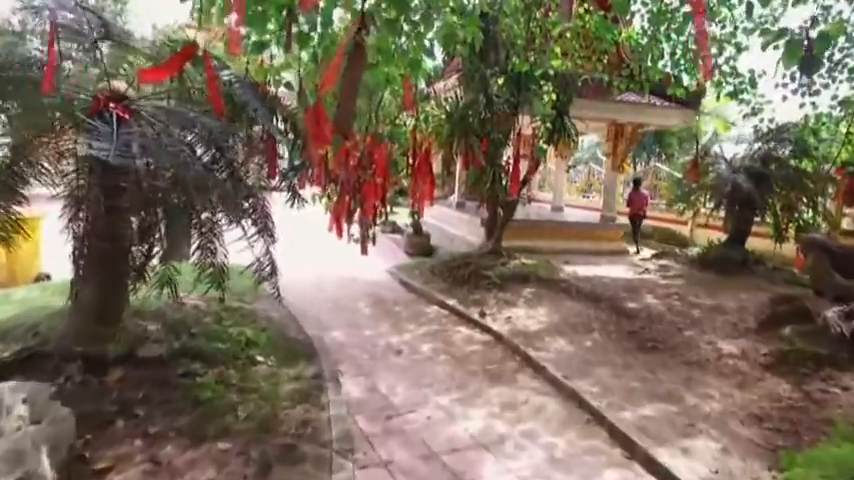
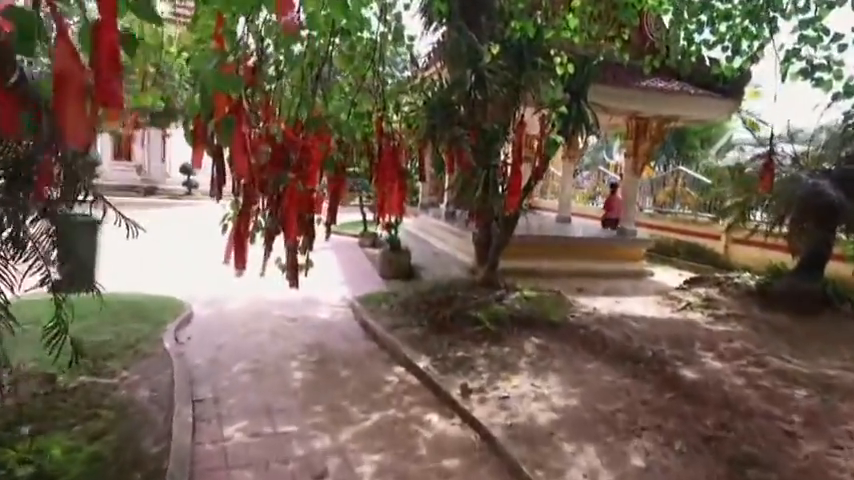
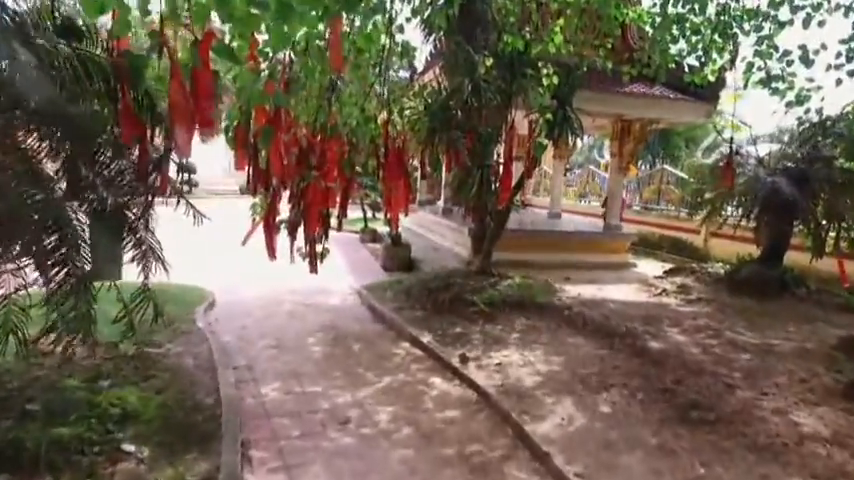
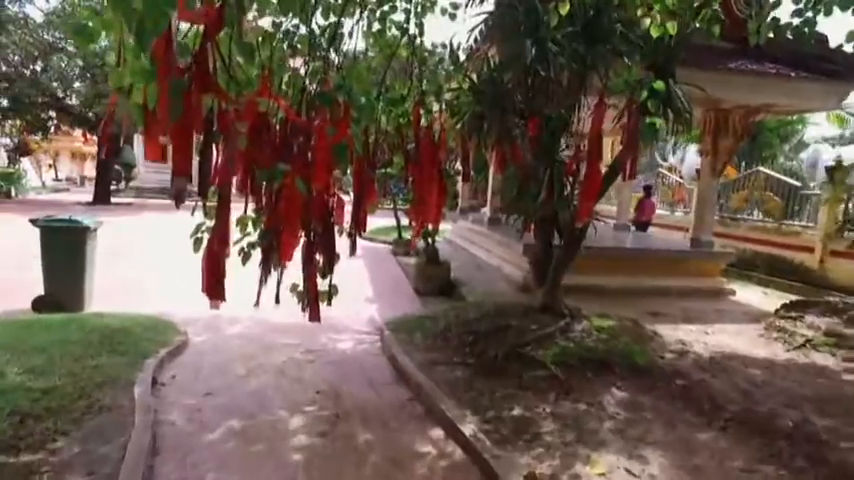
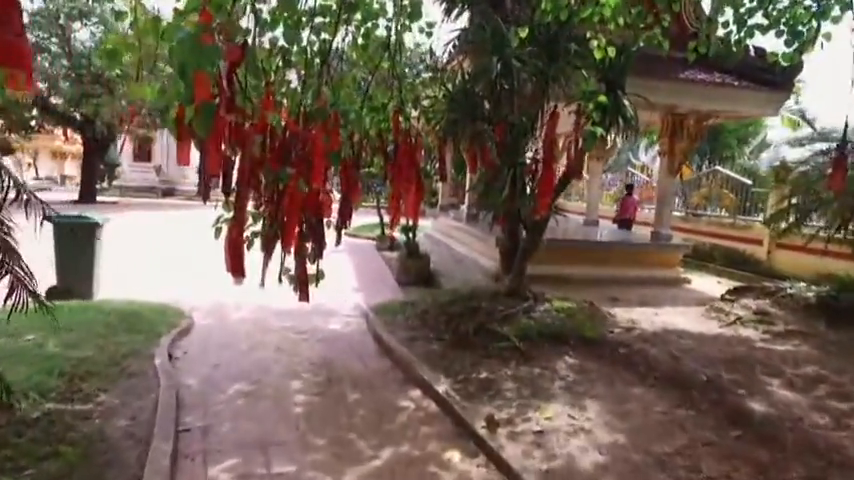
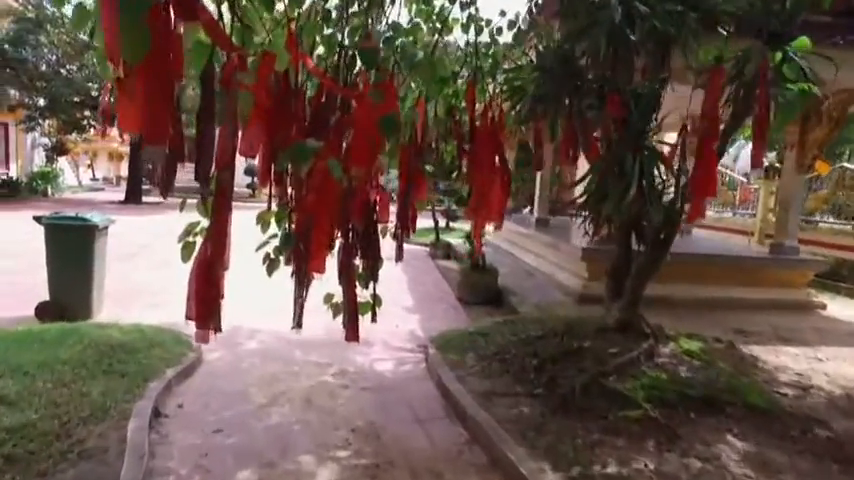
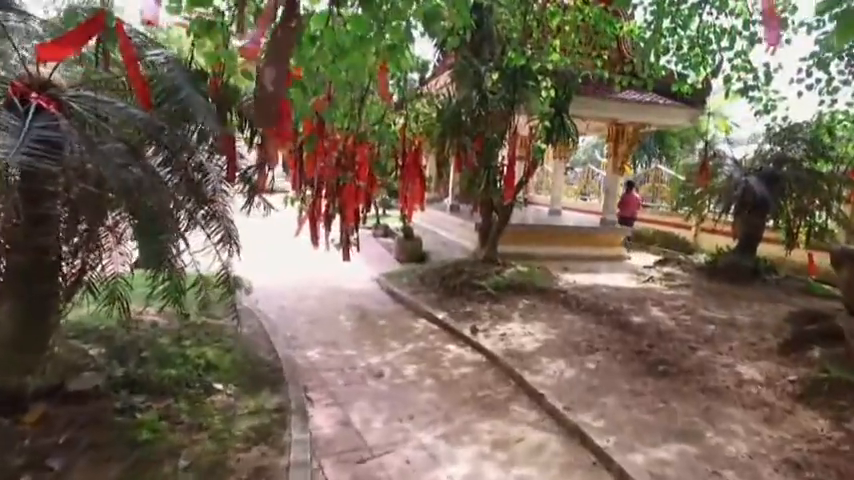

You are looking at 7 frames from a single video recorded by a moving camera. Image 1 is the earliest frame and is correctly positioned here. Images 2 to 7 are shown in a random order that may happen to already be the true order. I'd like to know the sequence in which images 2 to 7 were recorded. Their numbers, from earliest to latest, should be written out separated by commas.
7, 3, 2, 5, 4, 6
